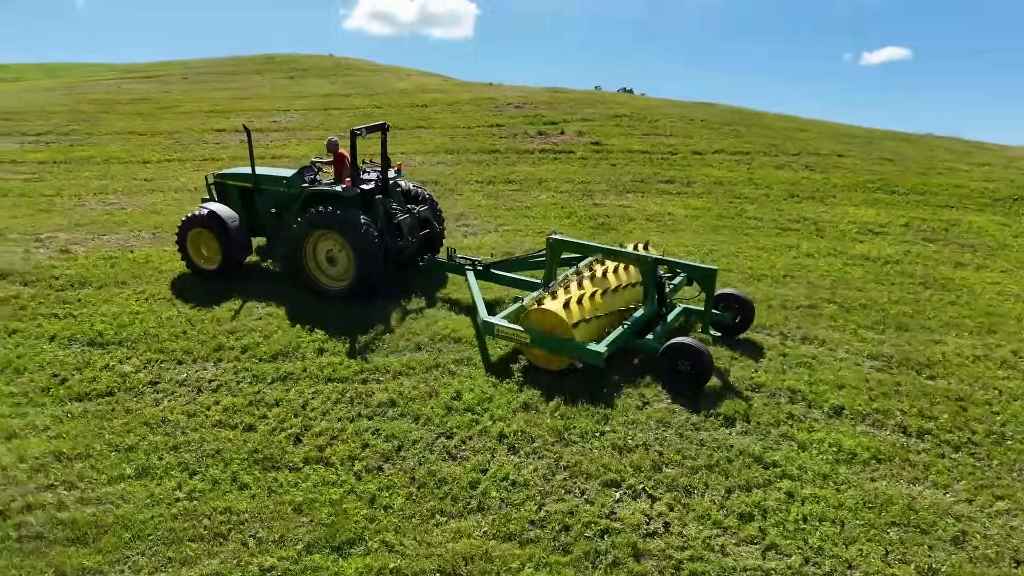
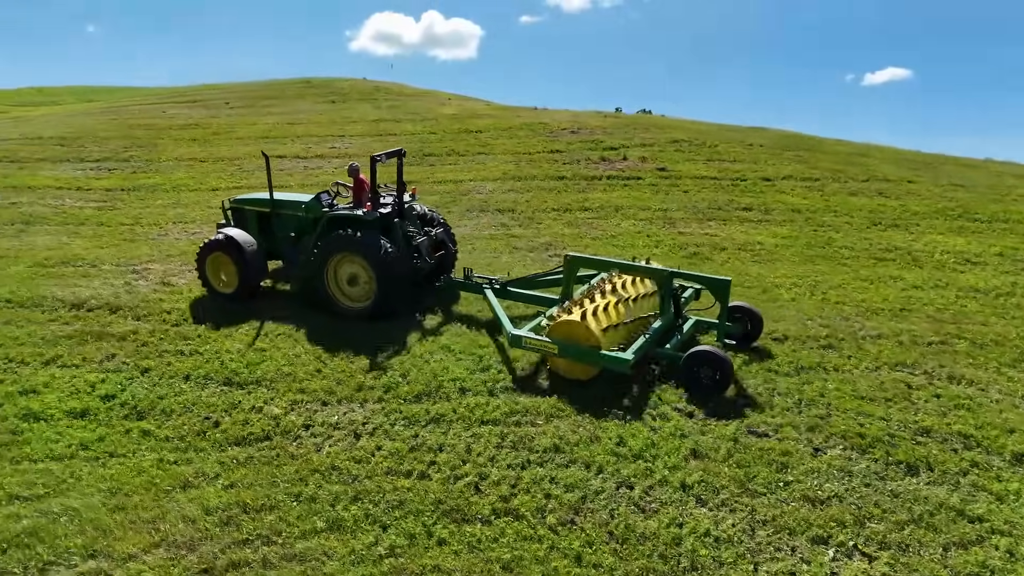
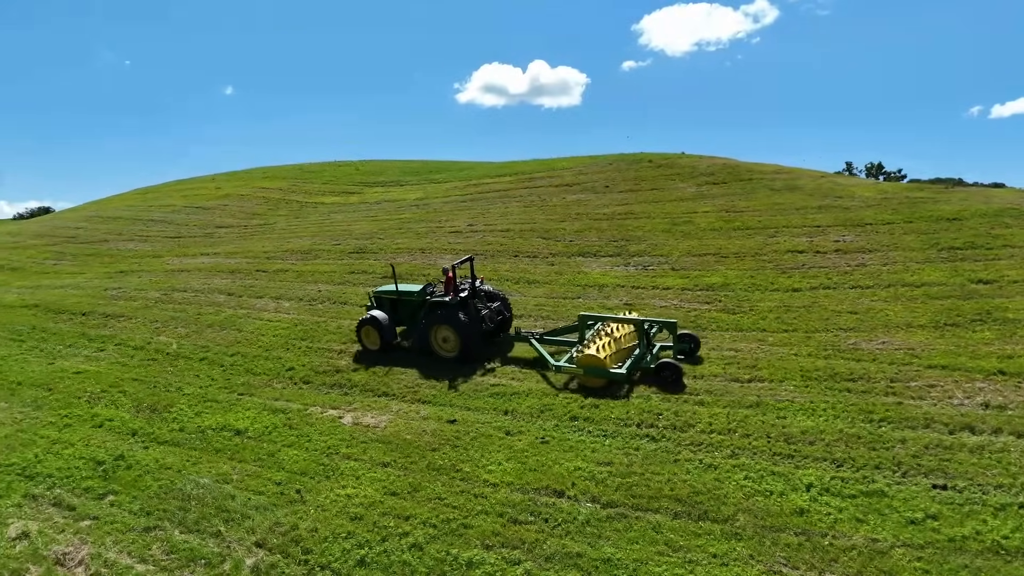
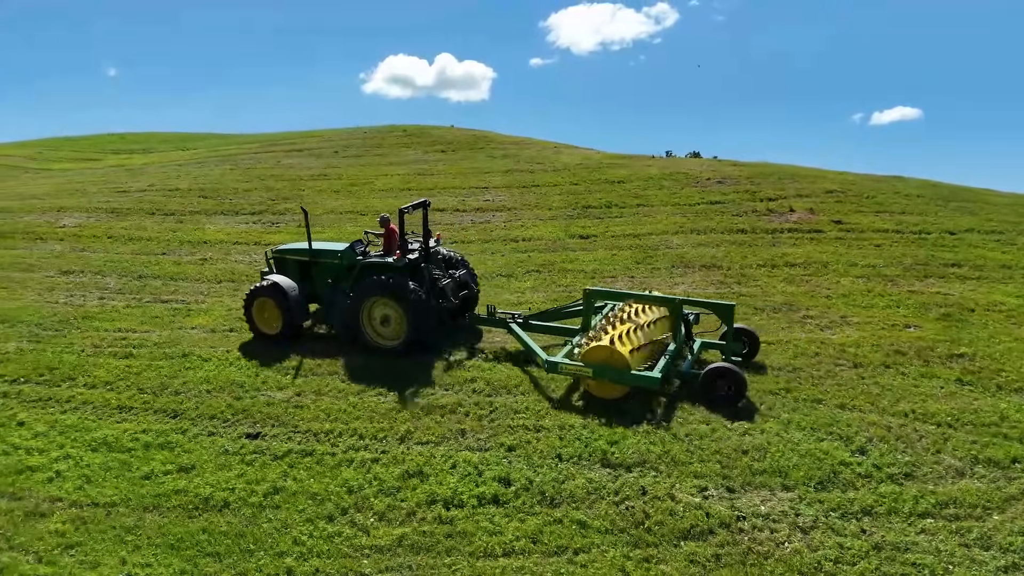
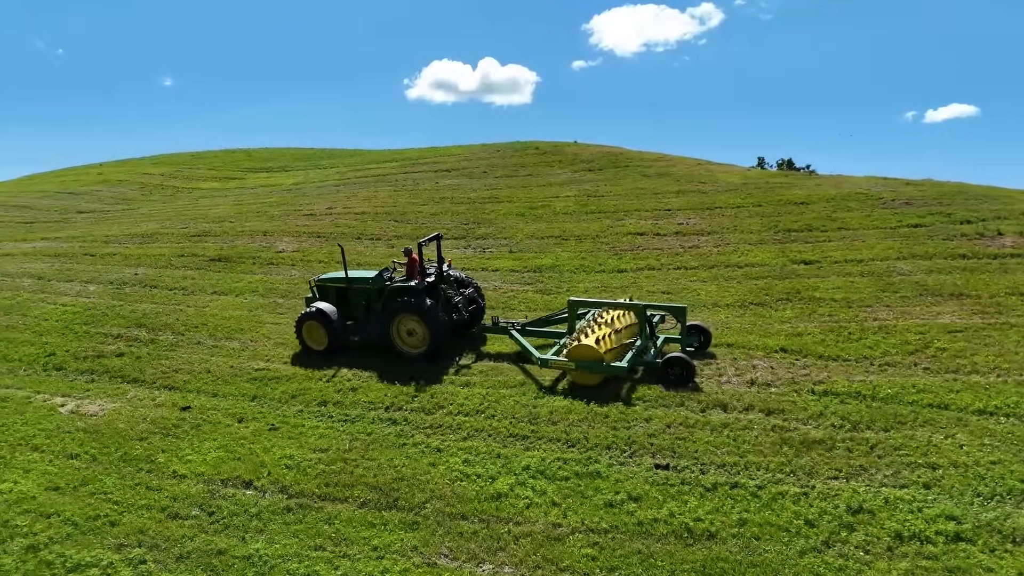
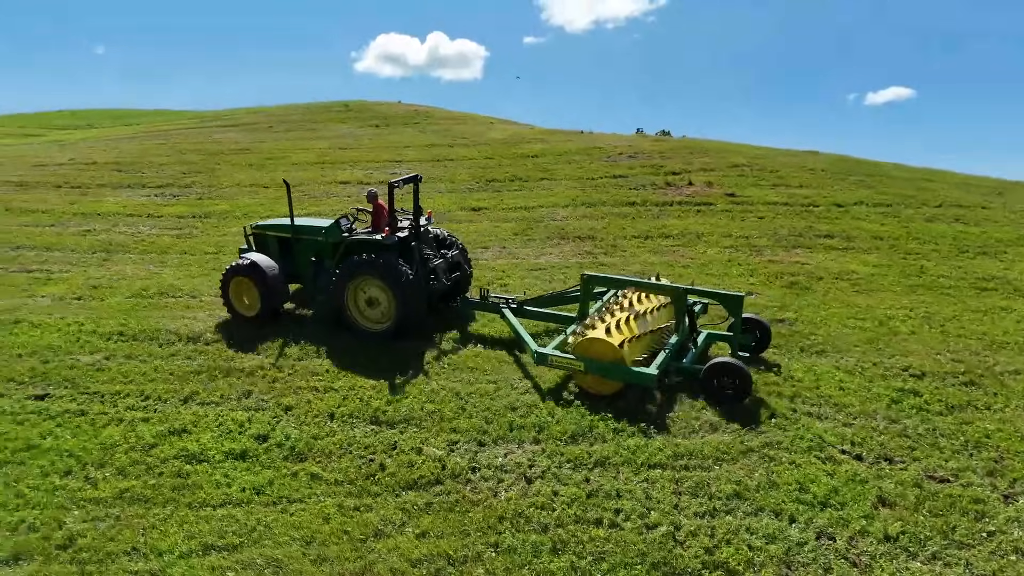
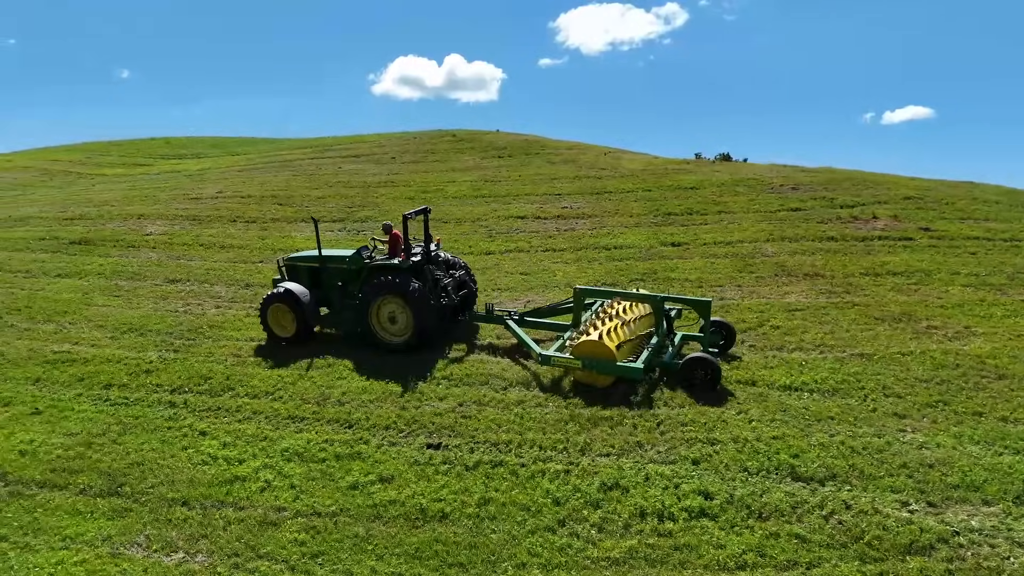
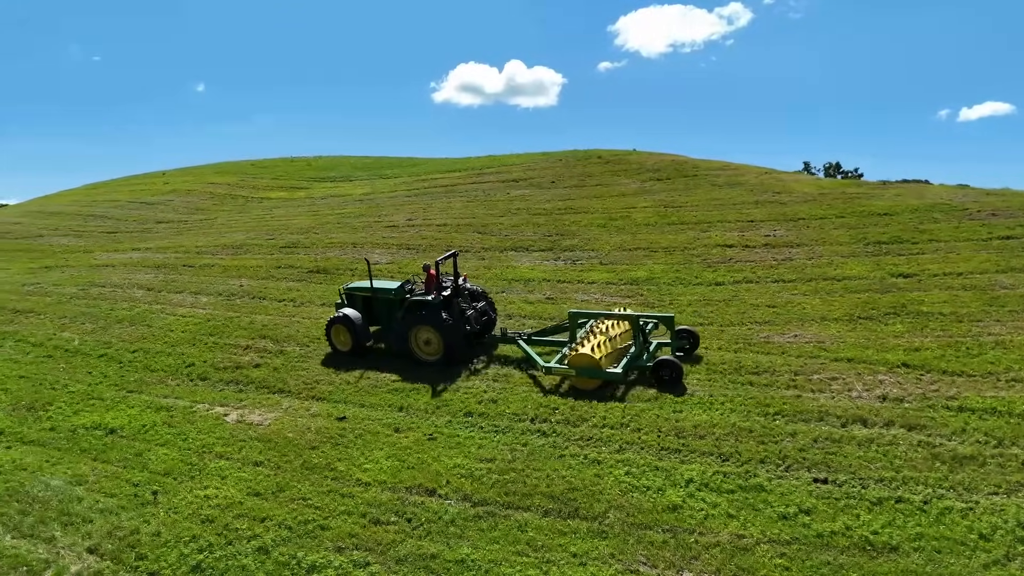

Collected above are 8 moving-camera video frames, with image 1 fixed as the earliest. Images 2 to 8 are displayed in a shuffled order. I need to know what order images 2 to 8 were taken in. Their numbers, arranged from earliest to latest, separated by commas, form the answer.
2, 6, 4, 7, 5, 8, 3
